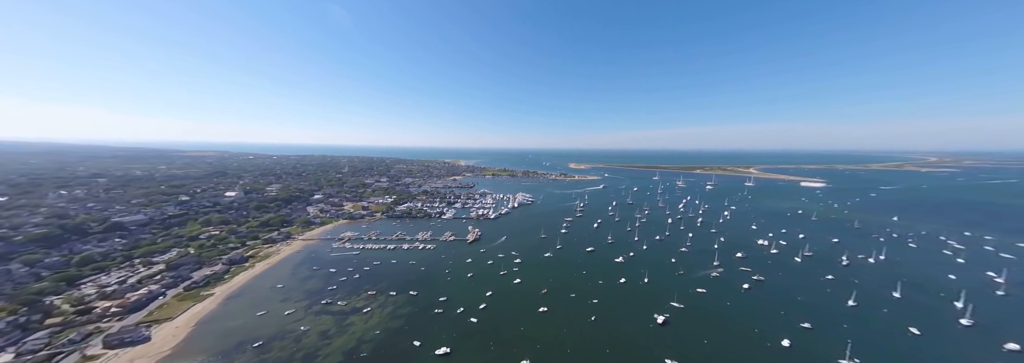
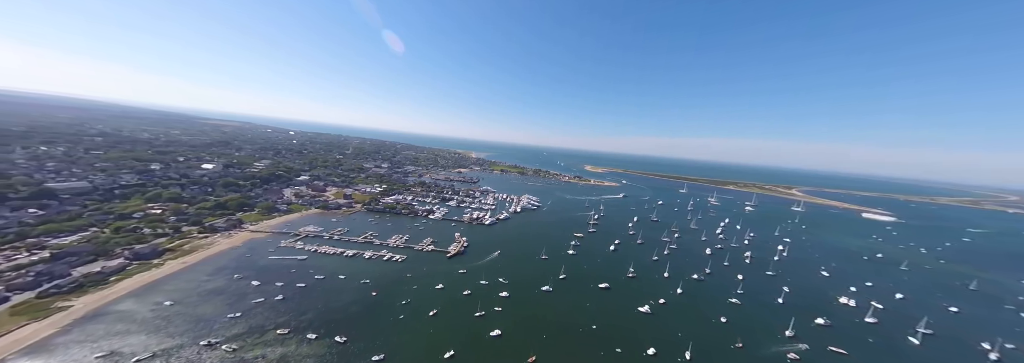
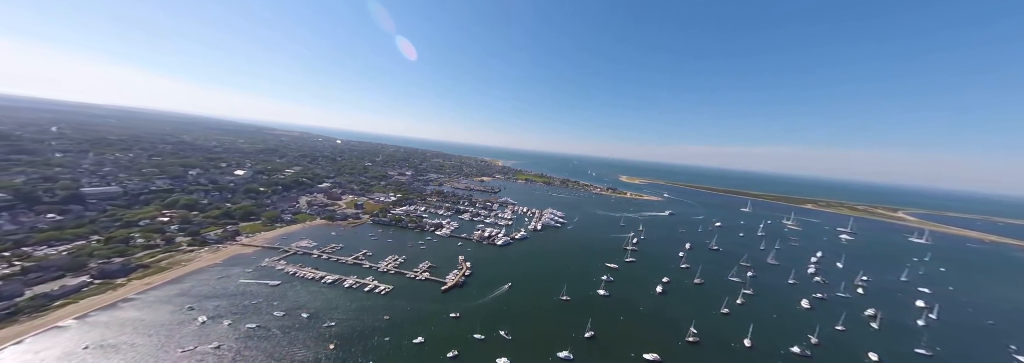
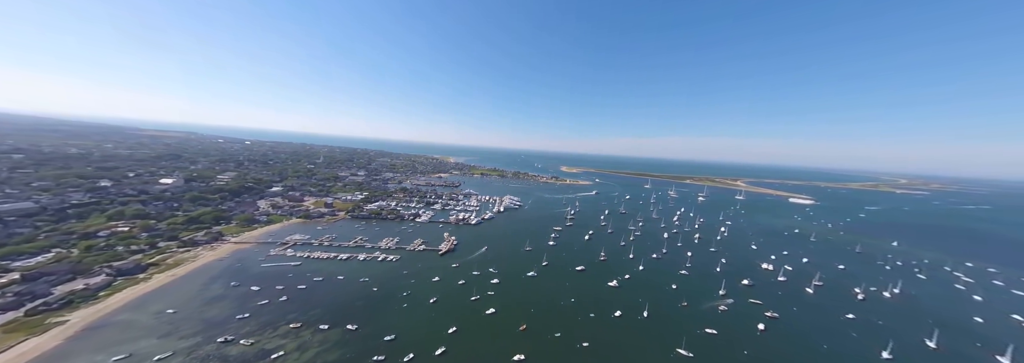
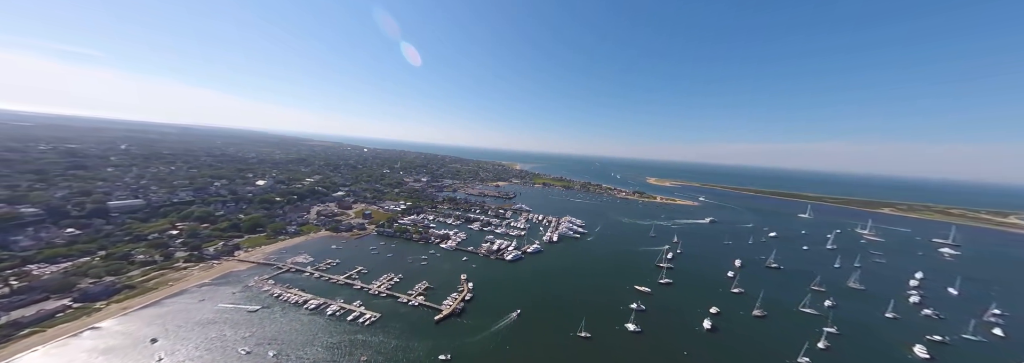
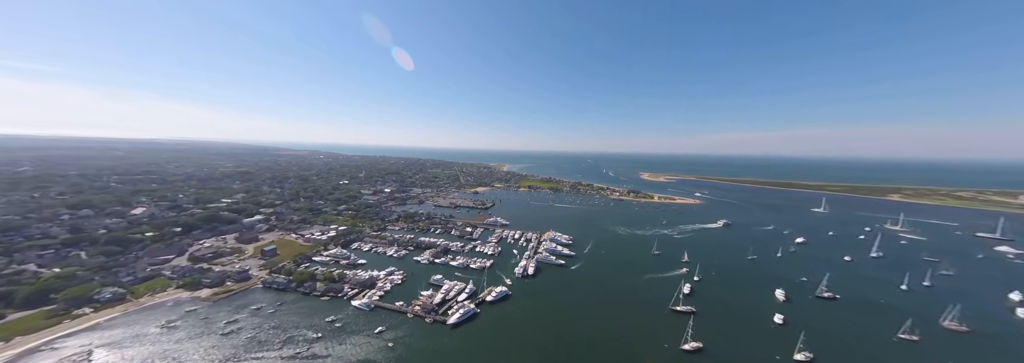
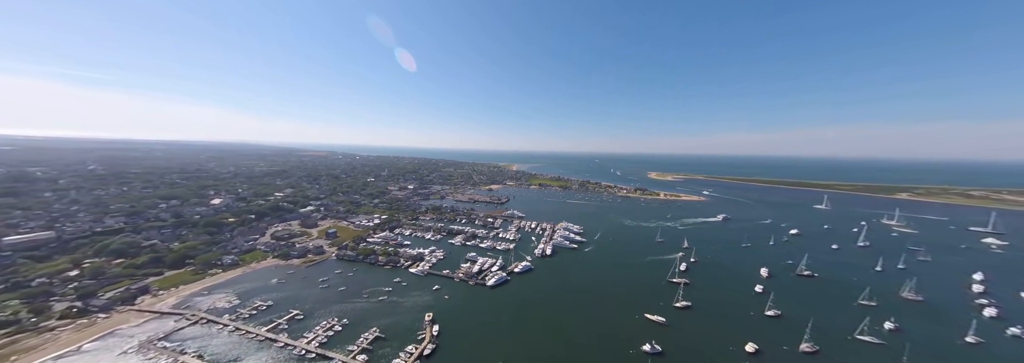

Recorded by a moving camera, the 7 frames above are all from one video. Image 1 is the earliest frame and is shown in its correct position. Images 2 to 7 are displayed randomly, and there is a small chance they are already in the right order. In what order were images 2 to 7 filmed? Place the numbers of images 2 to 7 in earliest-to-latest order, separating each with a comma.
4, 2, 3, 5, 7, 6
